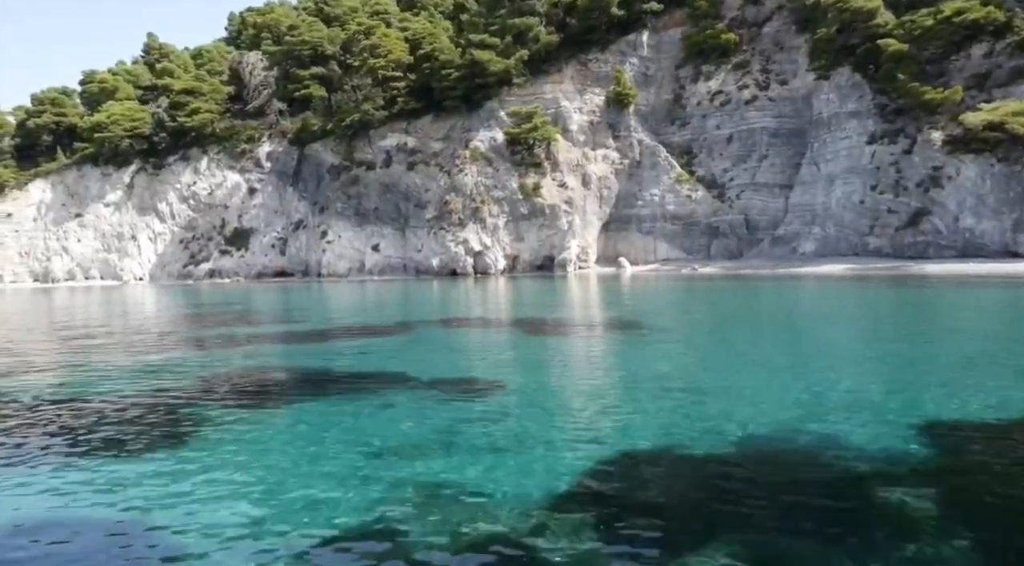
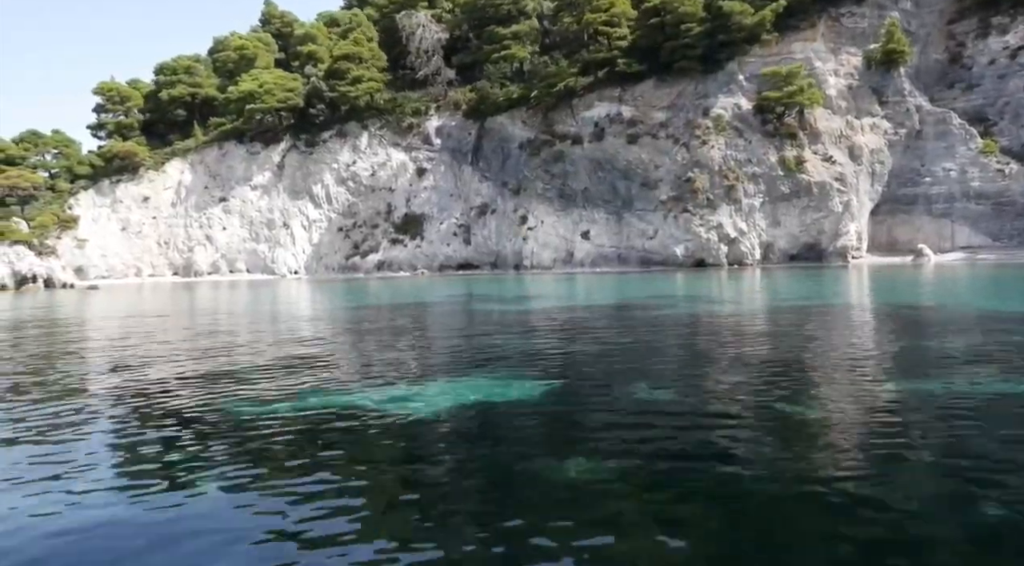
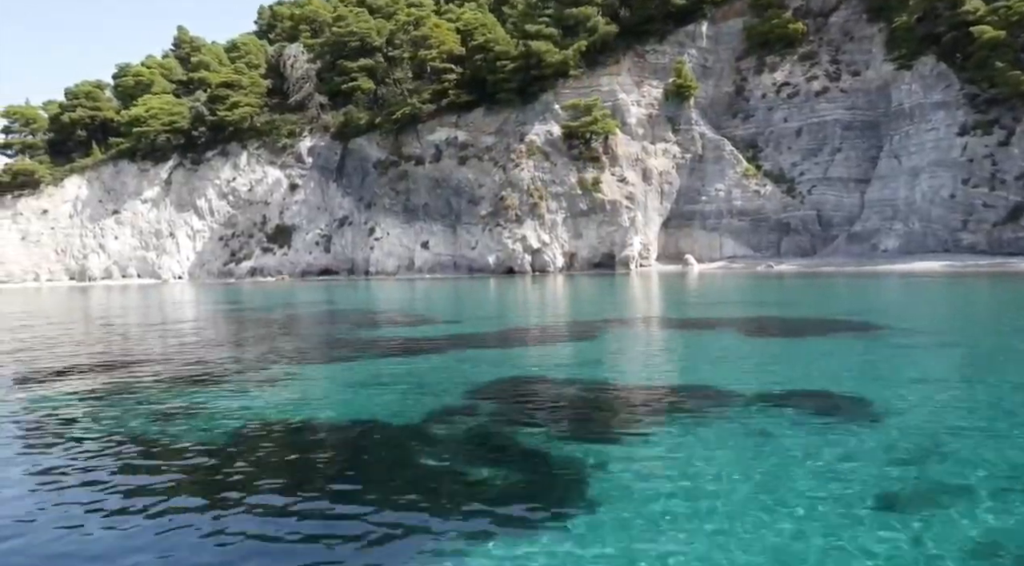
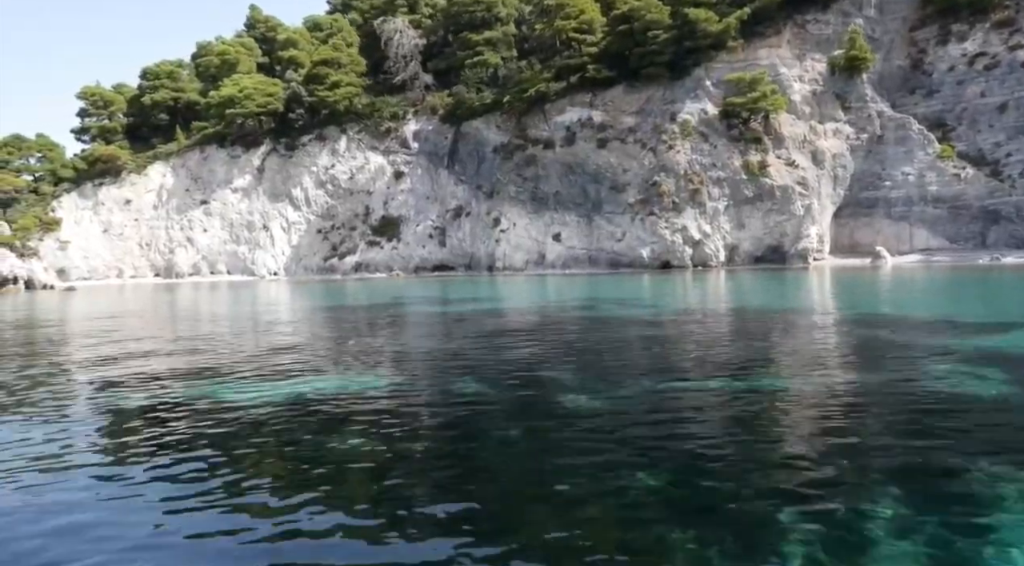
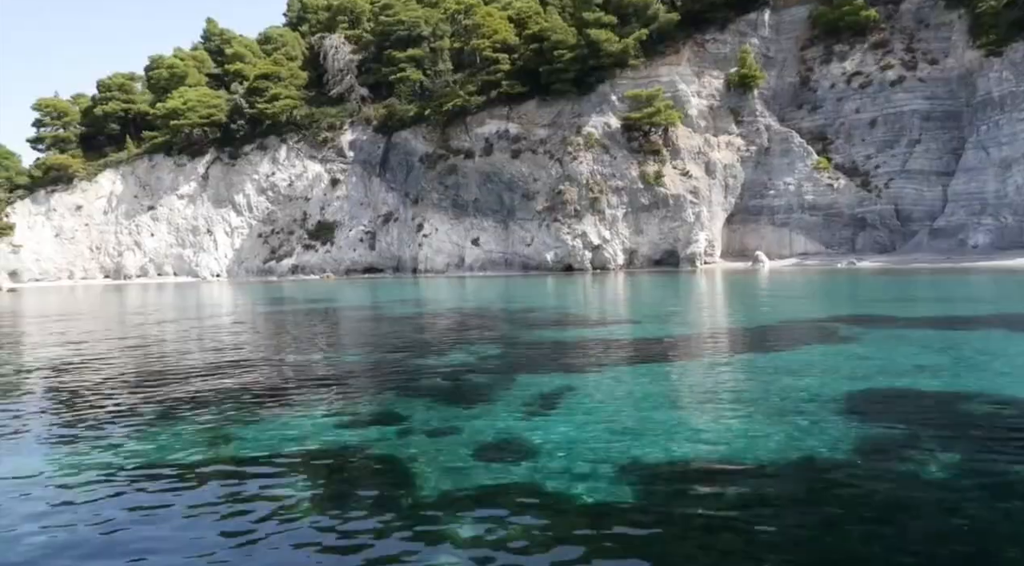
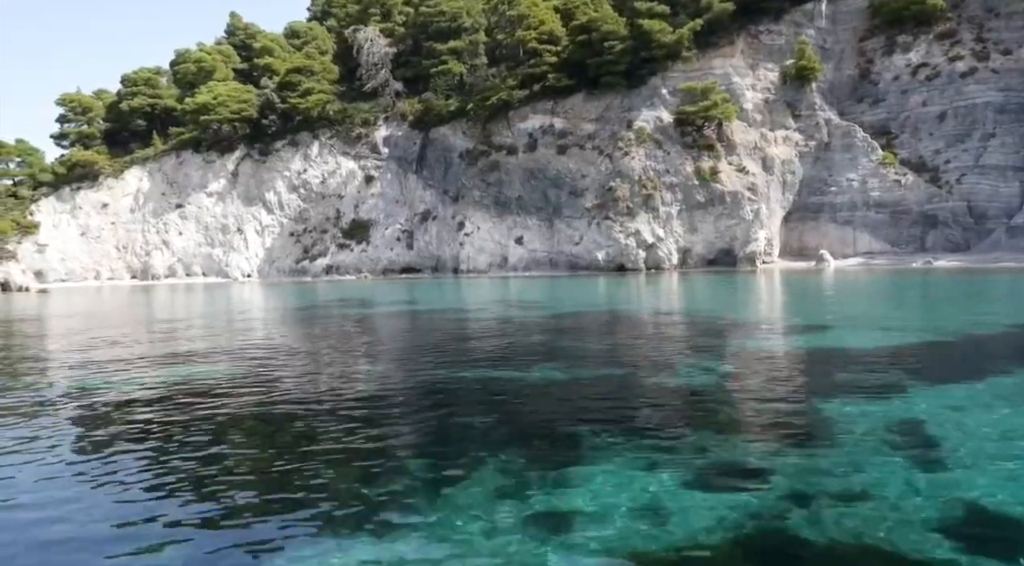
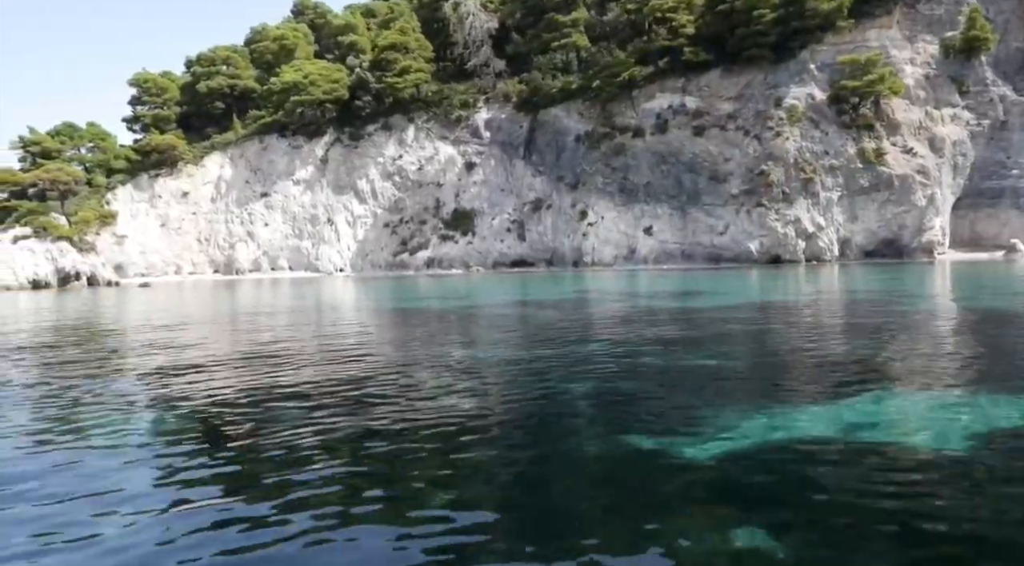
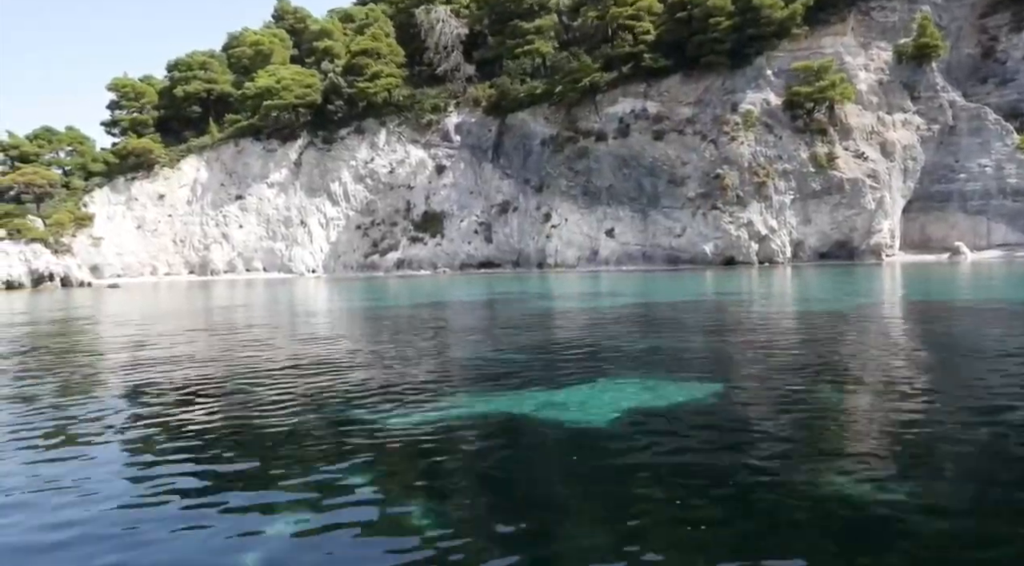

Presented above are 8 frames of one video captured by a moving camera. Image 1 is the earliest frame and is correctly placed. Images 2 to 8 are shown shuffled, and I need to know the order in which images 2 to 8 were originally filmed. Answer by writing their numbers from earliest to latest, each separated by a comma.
3, 5, 6, 4, 2, 8, 7
